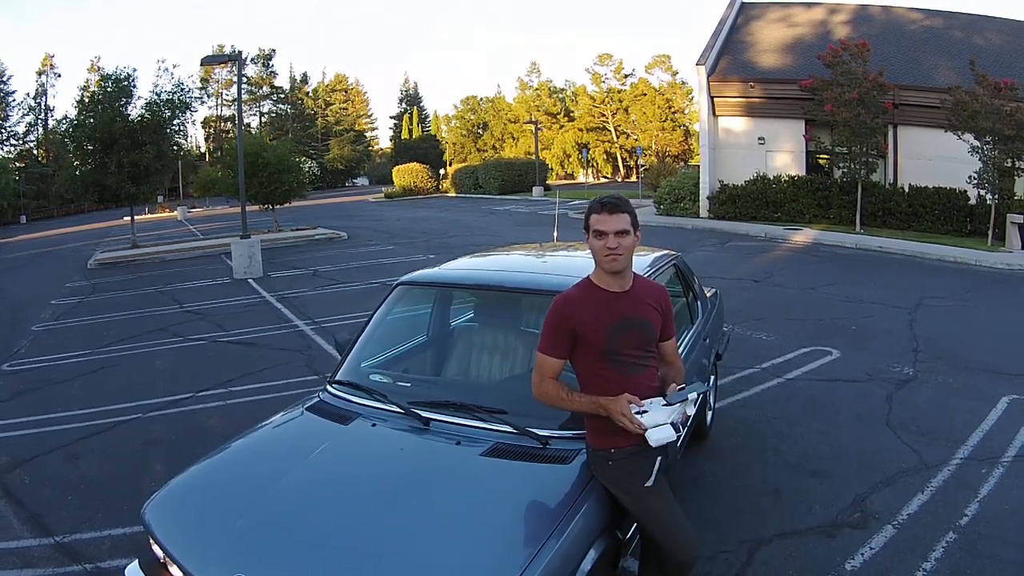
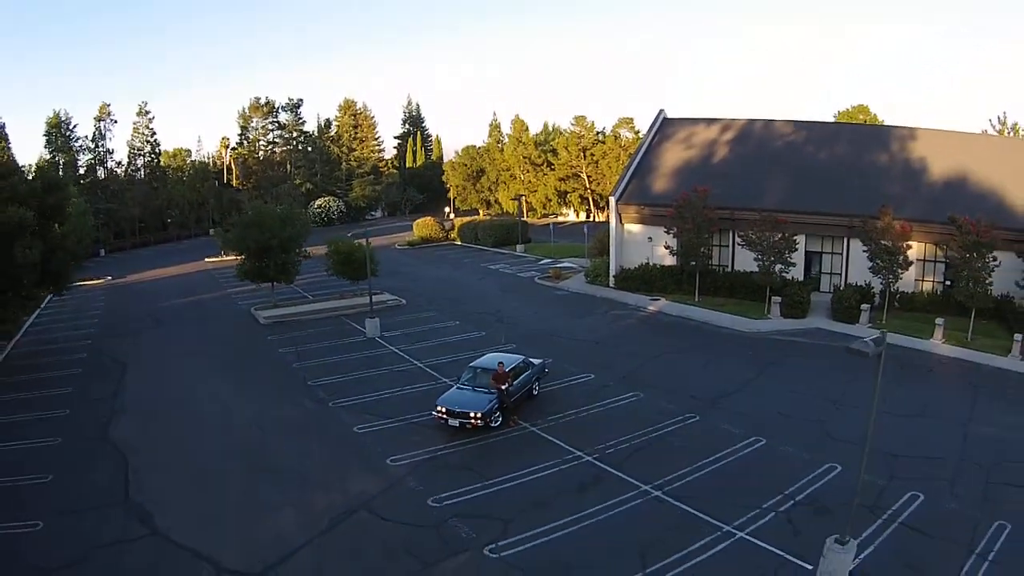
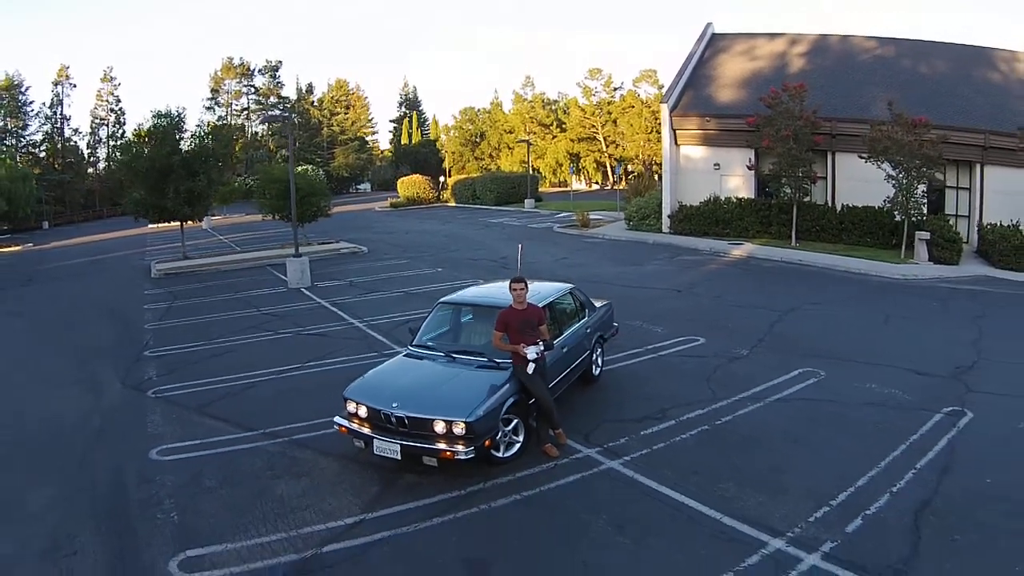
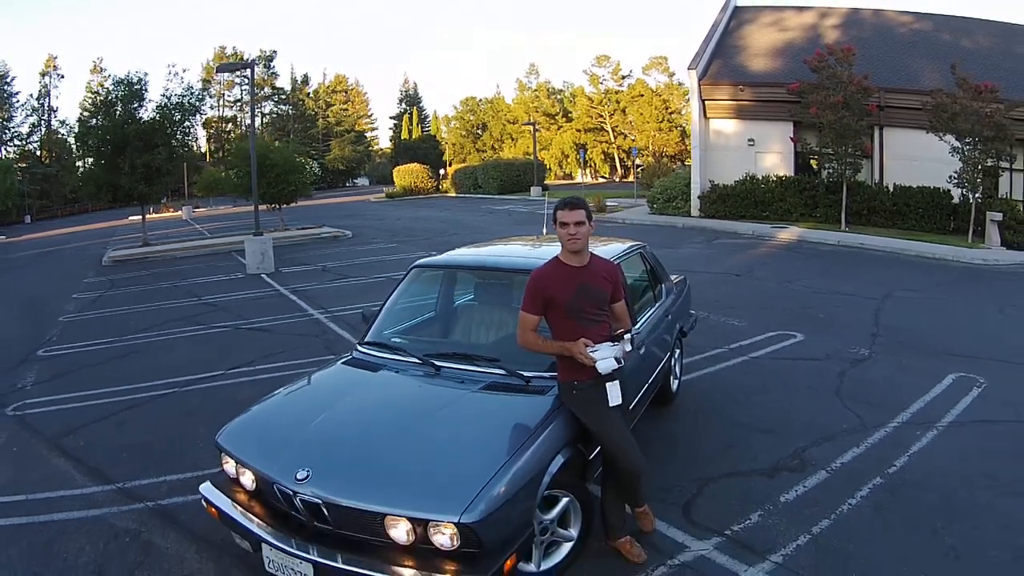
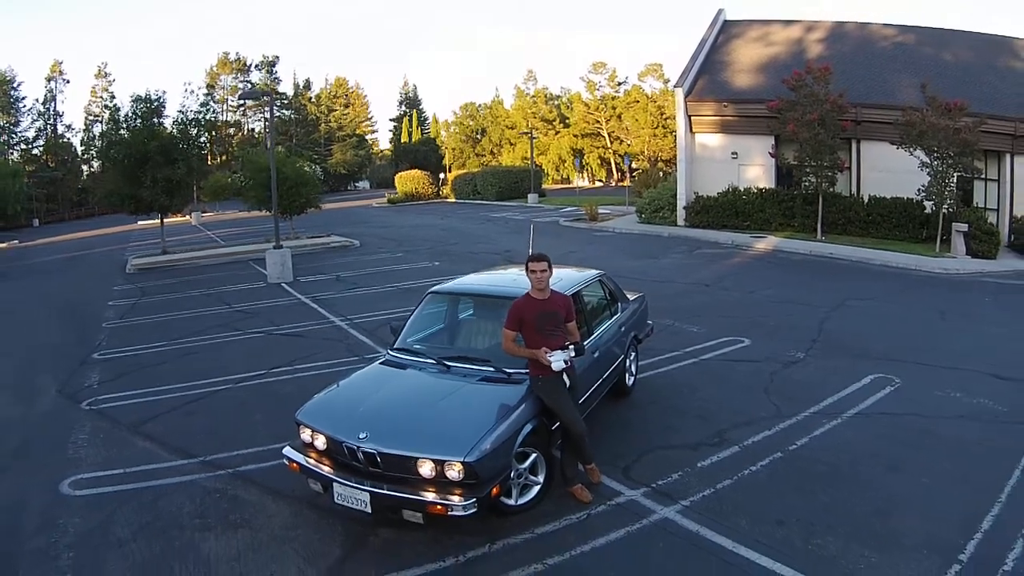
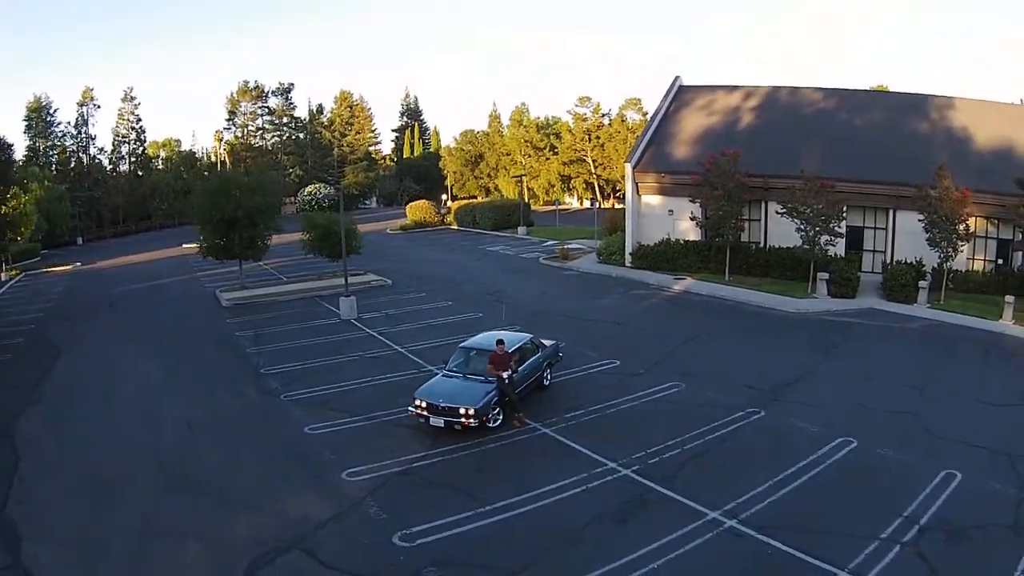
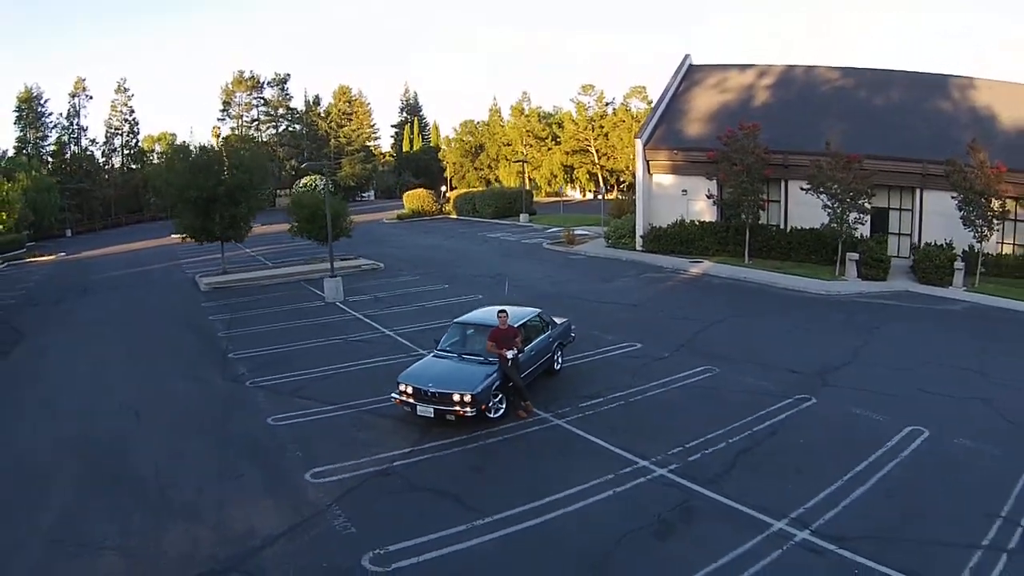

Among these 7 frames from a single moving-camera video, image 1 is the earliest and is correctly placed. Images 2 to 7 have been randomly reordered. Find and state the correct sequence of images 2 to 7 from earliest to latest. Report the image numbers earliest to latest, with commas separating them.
4, 5, 3, 7, 6, 2
